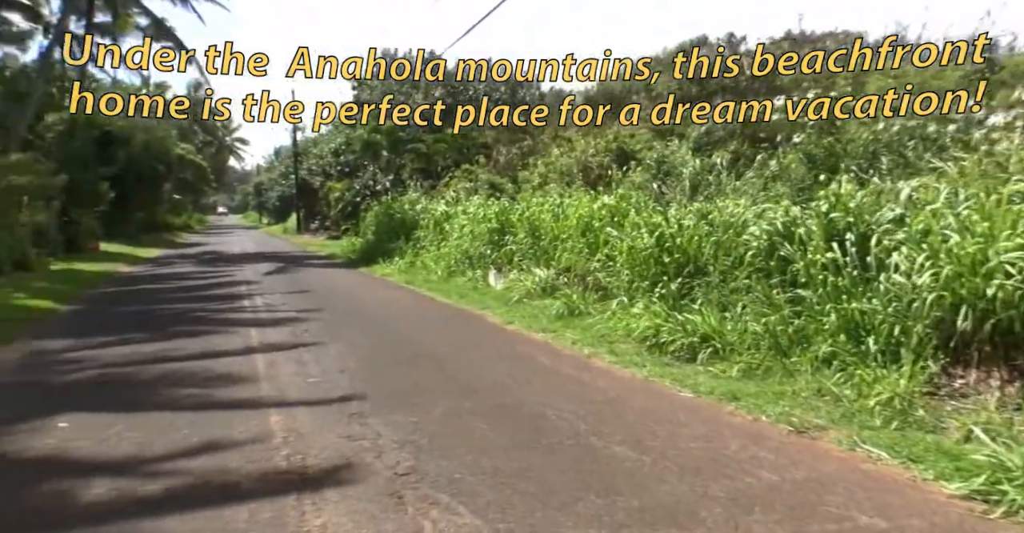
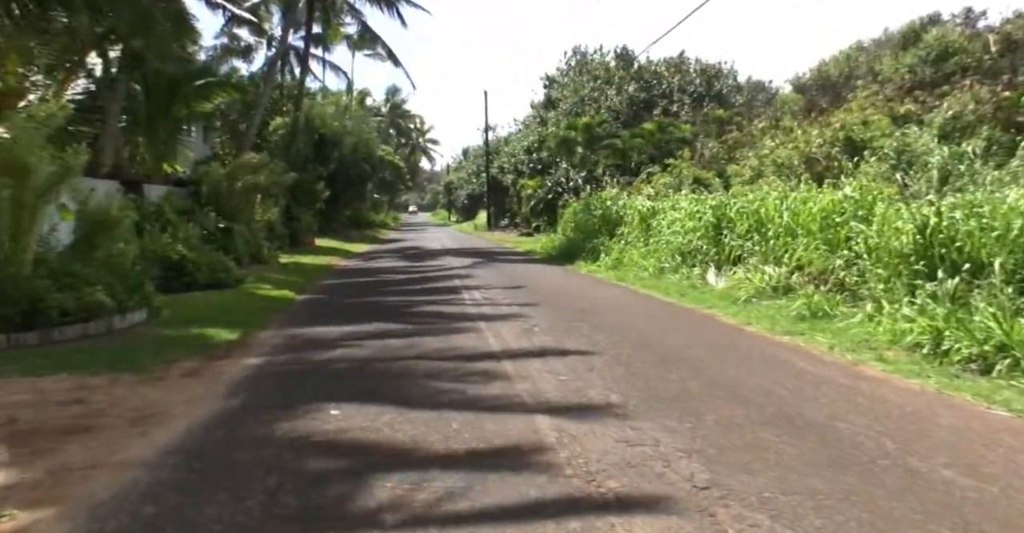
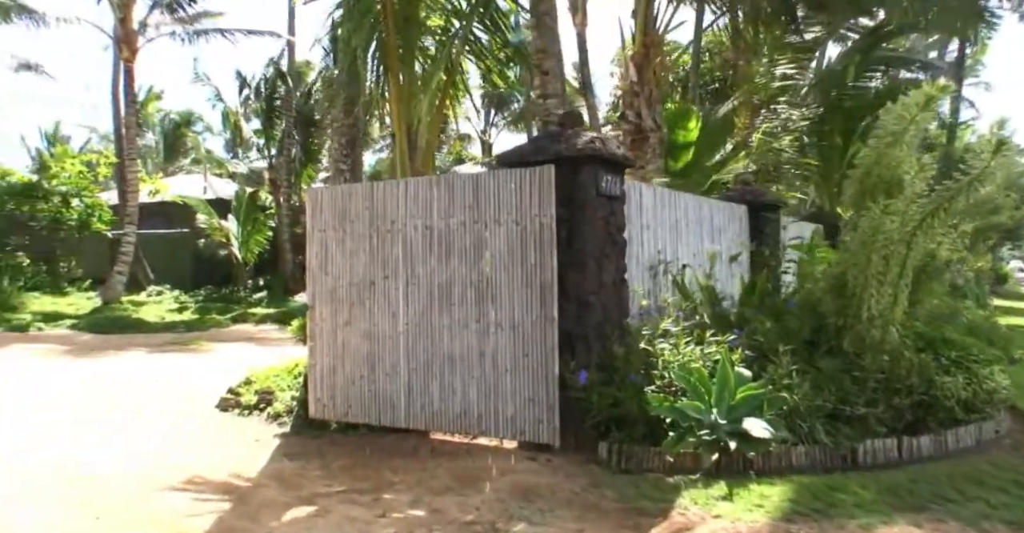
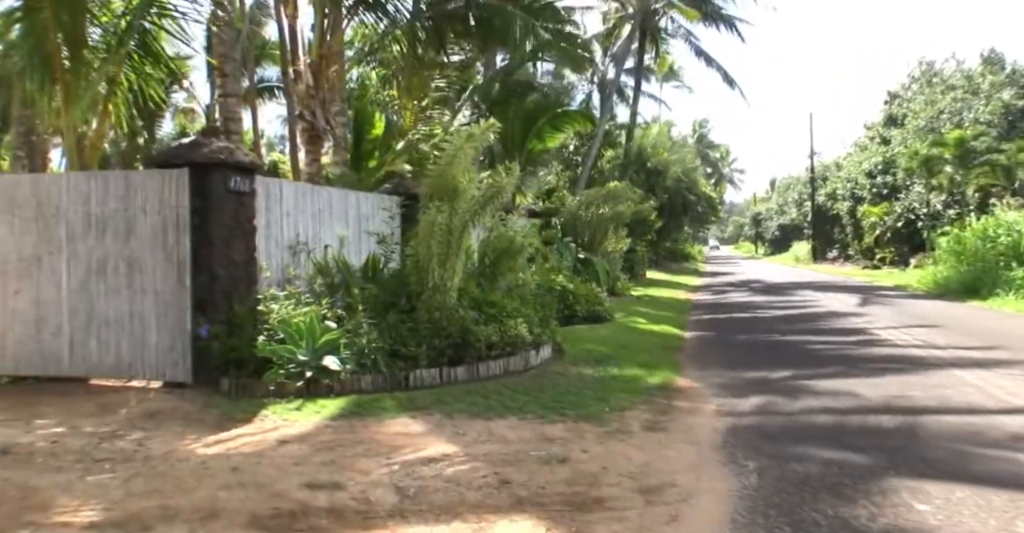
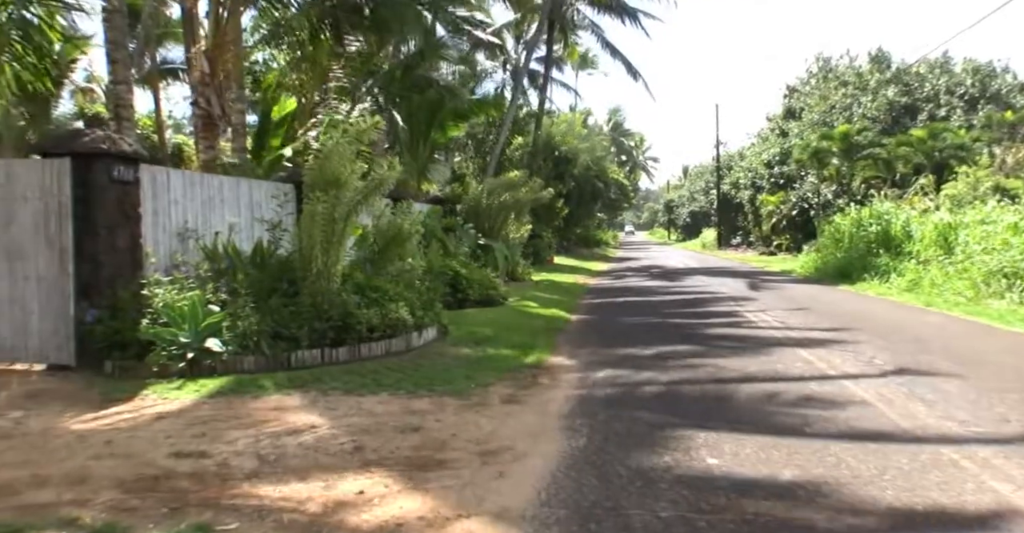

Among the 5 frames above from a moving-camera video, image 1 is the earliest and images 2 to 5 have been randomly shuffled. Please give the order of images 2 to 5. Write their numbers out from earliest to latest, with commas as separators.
2, 5, 4, 3
